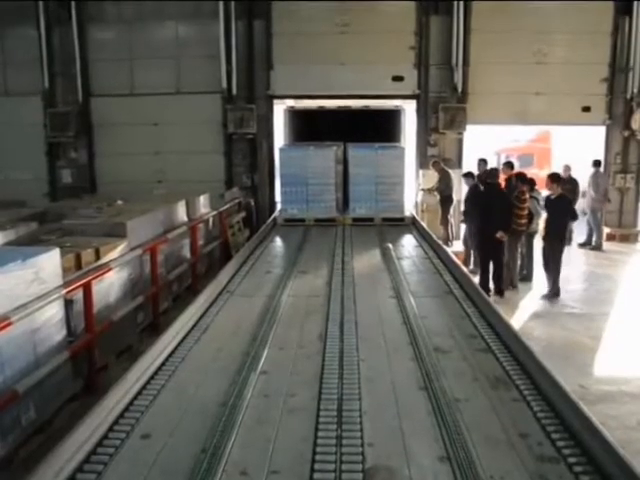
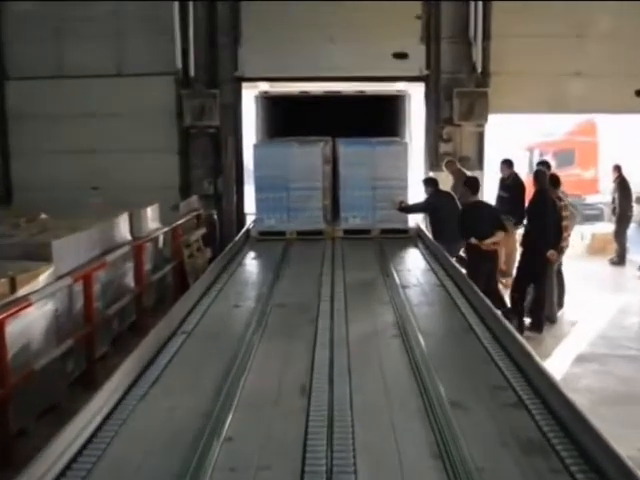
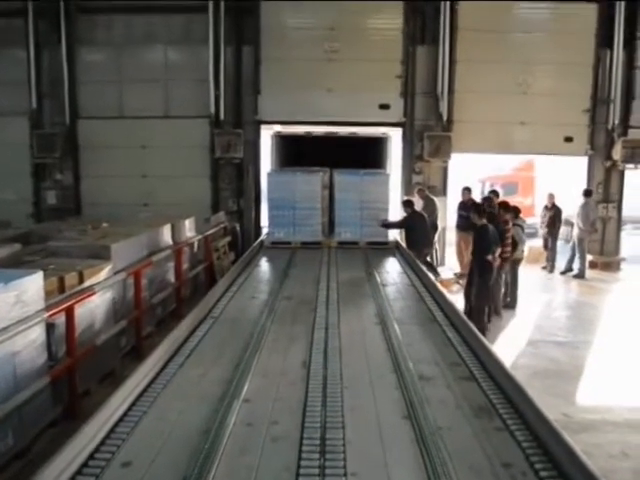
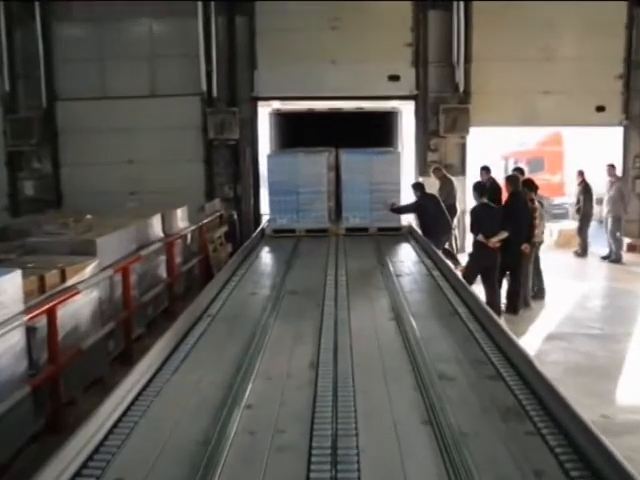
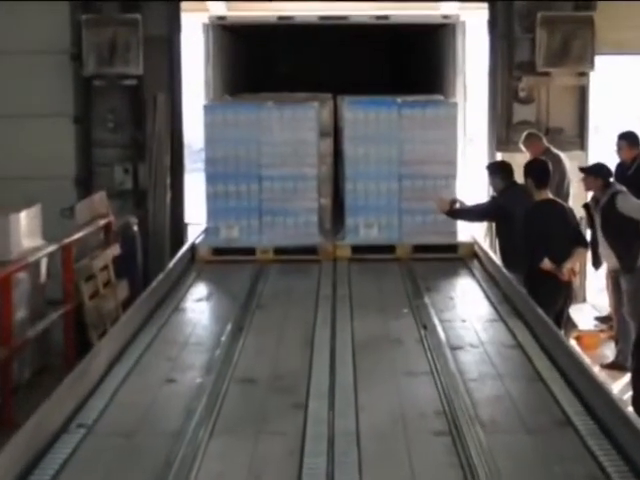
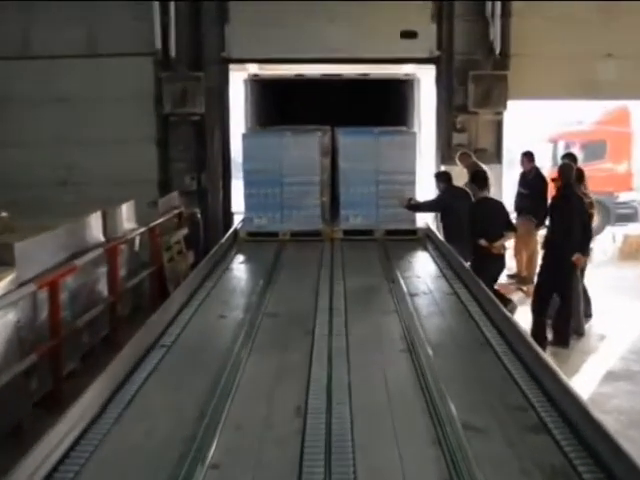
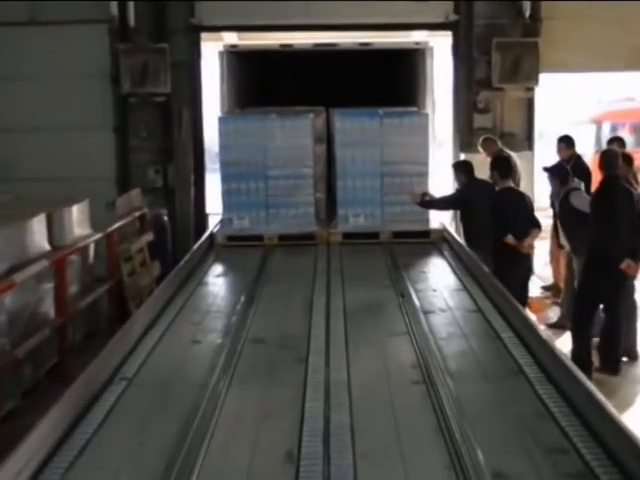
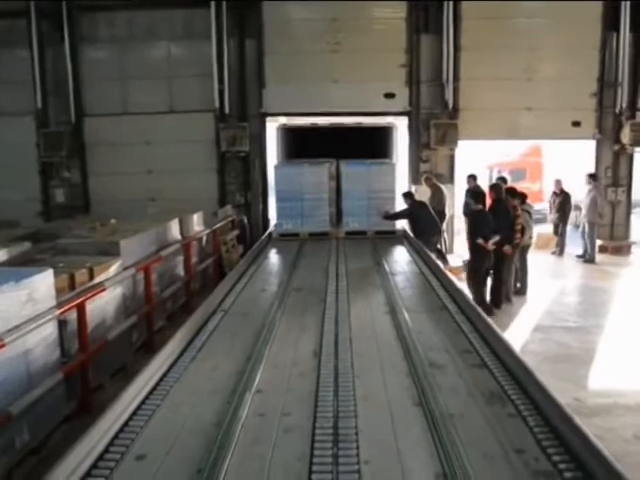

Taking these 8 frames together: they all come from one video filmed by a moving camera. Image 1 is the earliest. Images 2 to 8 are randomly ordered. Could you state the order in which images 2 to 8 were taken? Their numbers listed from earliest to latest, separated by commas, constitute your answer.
3, 8, 4, 2, 6, 7, 5
